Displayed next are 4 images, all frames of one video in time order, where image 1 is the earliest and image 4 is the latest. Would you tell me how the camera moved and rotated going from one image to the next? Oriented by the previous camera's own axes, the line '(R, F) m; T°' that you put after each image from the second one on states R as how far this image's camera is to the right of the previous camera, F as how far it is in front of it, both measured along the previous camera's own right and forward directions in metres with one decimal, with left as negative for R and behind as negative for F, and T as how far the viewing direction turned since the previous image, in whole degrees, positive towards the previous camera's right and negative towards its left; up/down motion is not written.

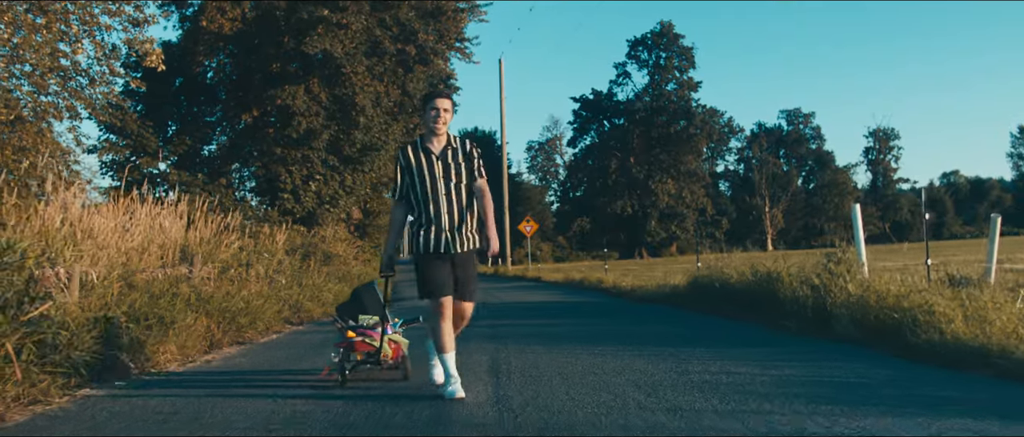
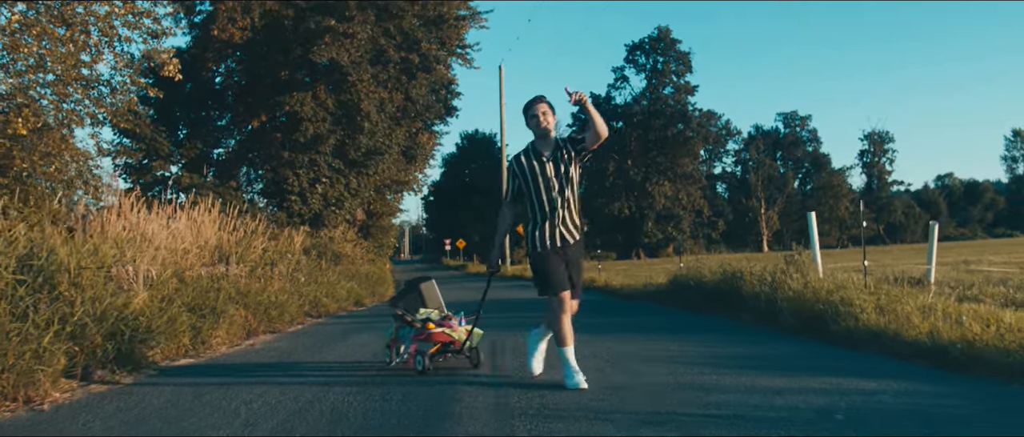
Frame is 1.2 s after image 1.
(0.0, -0.8) m; 0°
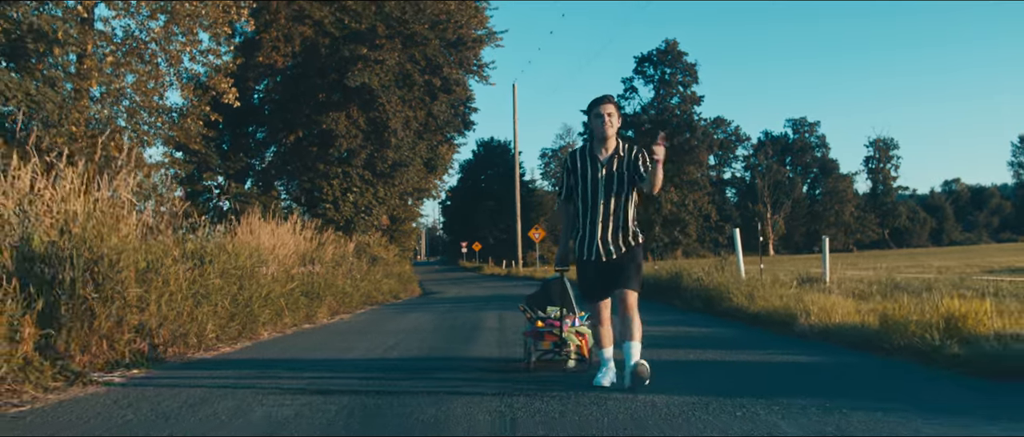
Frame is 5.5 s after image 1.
(+0.1, -2.5) m; -1°
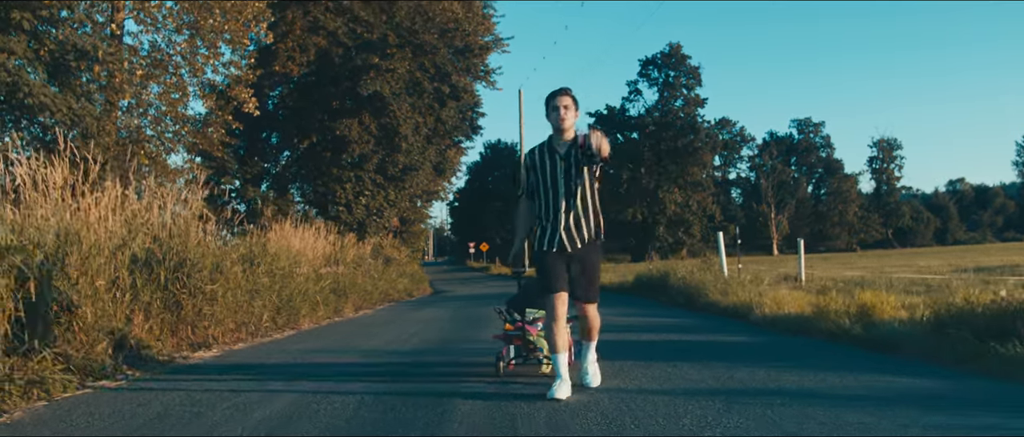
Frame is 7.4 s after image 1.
(0.0, -1.0) m; 0°
